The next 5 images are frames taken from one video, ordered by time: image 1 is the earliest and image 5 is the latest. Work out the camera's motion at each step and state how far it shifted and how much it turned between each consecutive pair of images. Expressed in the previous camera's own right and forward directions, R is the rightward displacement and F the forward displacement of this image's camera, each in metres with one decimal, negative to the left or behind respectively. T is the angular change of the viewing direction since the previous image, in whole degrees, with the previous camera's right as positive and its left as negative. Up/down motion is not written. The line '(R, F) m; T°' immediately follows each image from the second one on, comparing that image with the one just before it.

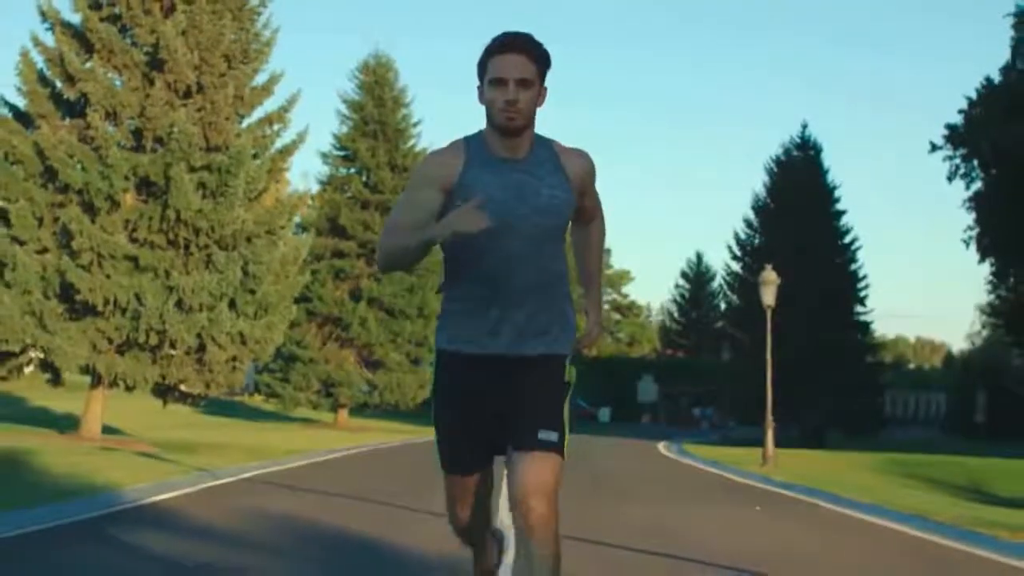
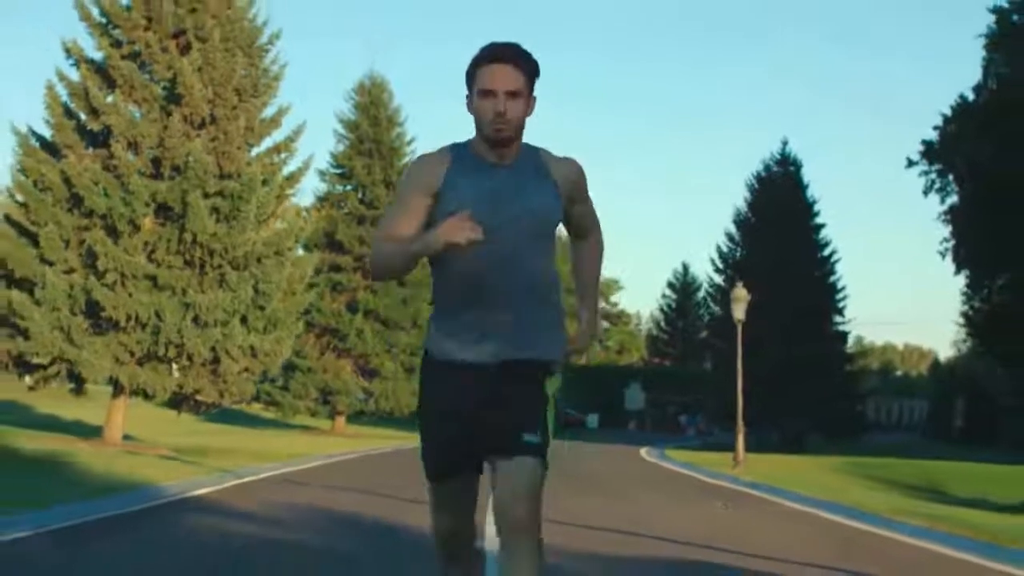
(0.0, -1.6) m; 0°
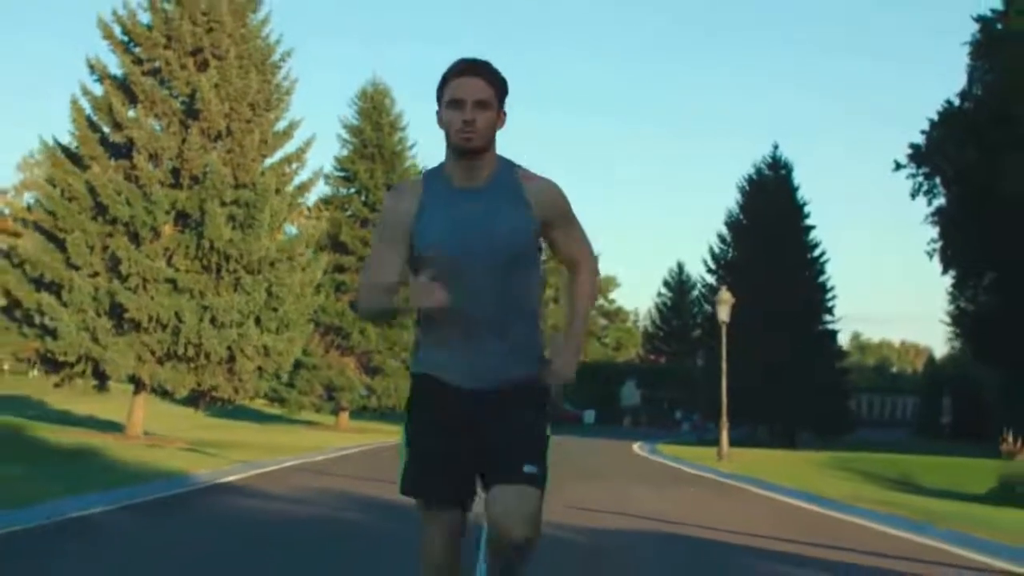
(0.0, -1.3) m; 0°
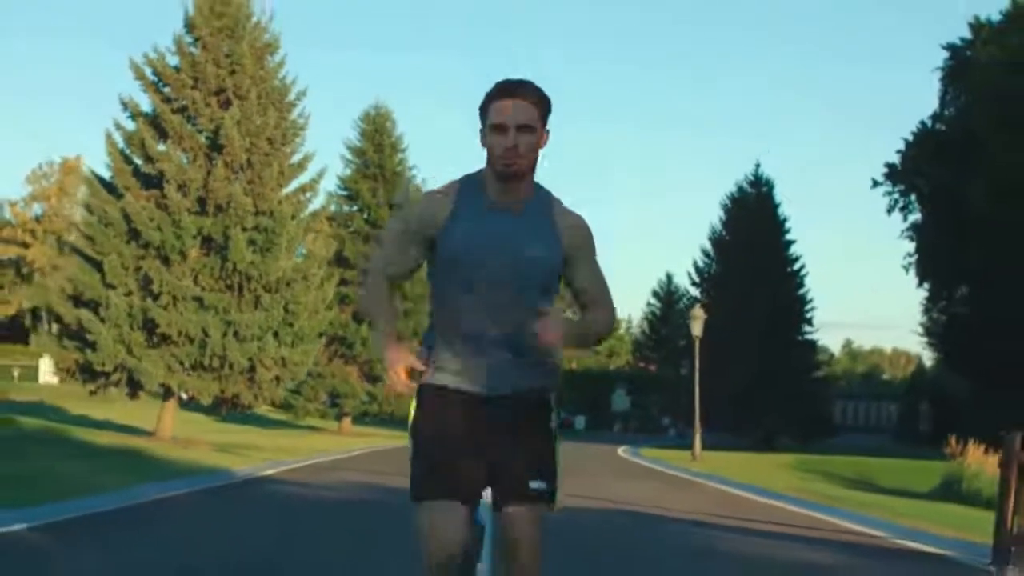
(0.0, -2.3) m; 0°
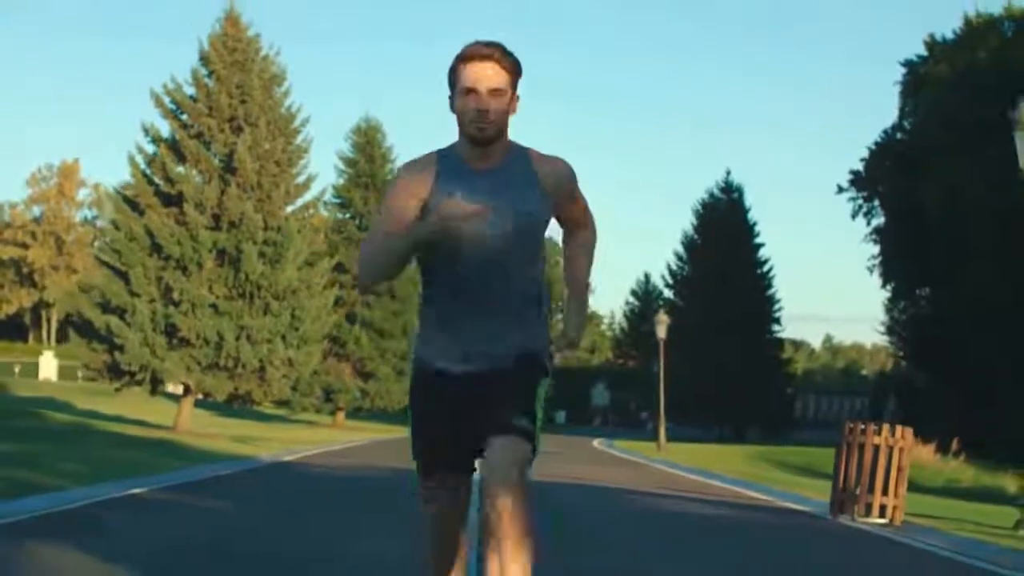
(0.0, -2.8) m; +1°
